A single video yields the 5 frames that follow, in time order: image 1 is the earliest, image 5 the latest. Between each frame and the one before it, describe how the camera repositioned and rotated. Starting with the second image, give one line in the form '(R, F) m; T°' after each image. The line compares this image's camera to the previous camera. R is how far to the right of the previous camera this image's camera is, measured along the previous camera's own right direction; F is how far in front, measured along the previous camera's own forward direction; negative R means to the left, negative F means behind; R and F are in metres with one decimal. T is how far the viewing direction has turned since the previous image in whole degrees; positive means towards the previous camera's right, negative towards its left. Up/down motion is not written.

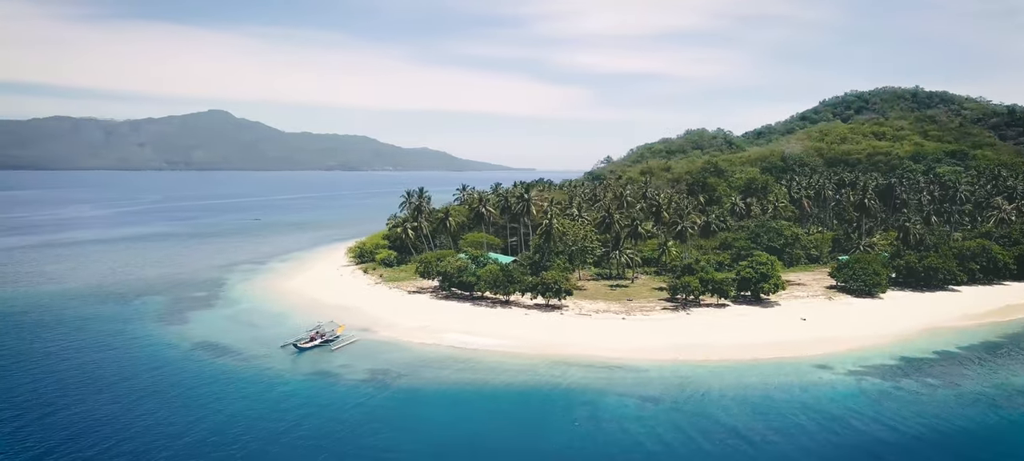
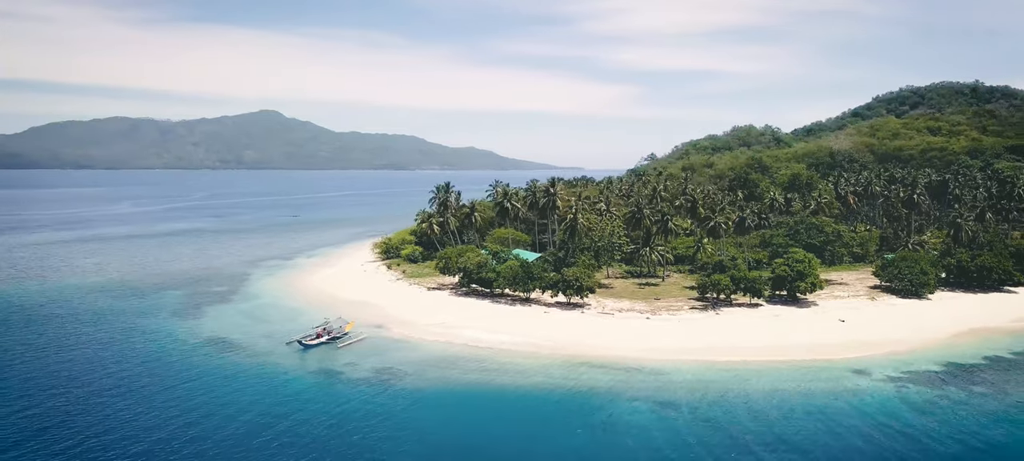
(+2.1, +2.9) m; -3°
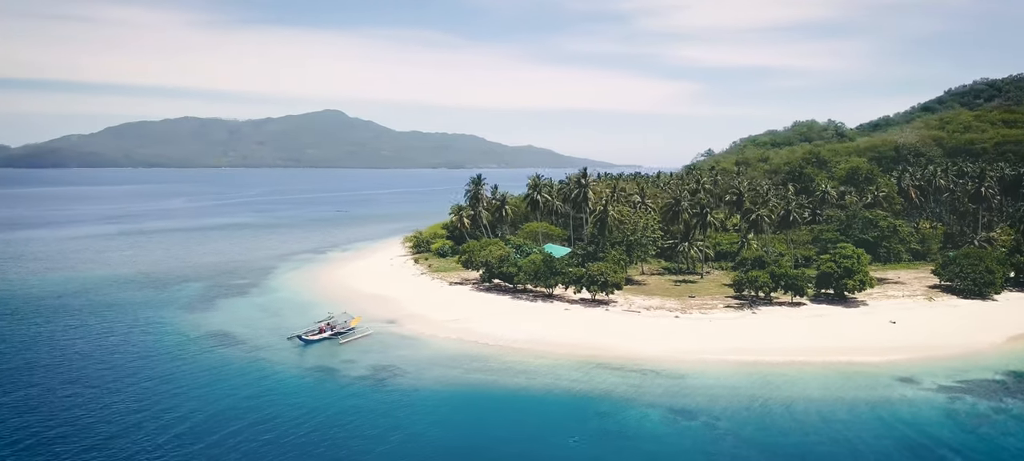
(+2.9, +3.9) m; -4°
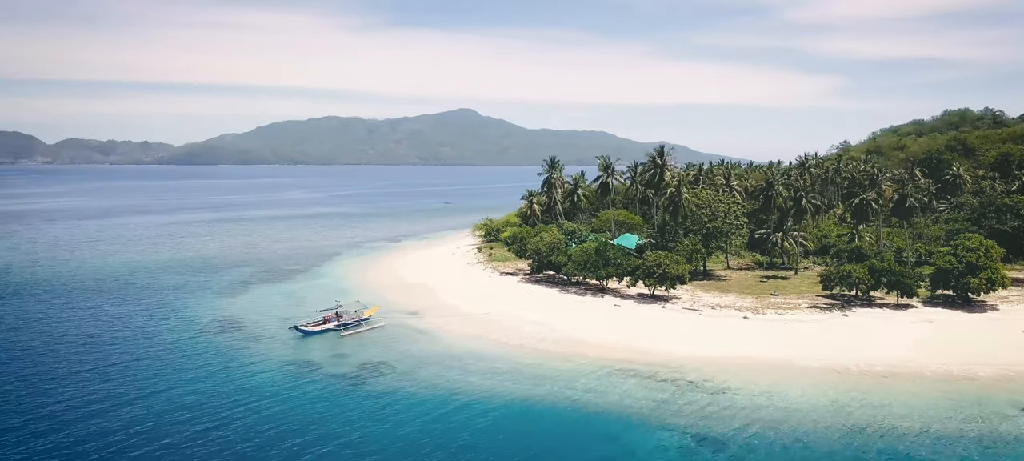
(+5.6, +8.1) m; -9°
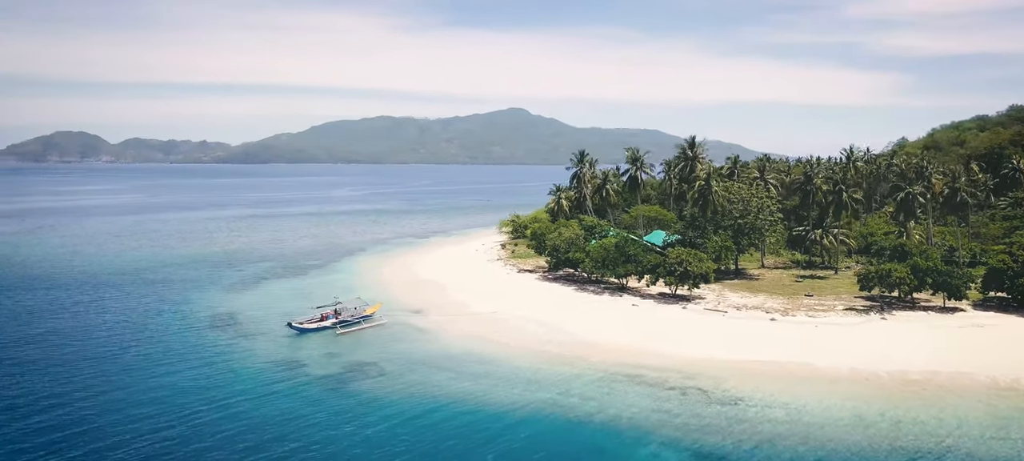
(+2.3, +3.0) m; -4°
